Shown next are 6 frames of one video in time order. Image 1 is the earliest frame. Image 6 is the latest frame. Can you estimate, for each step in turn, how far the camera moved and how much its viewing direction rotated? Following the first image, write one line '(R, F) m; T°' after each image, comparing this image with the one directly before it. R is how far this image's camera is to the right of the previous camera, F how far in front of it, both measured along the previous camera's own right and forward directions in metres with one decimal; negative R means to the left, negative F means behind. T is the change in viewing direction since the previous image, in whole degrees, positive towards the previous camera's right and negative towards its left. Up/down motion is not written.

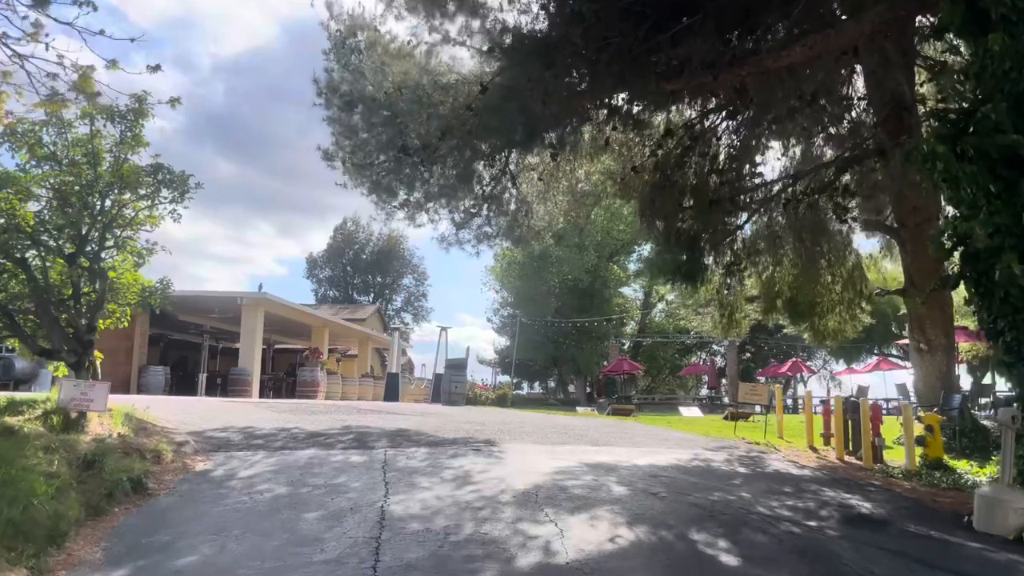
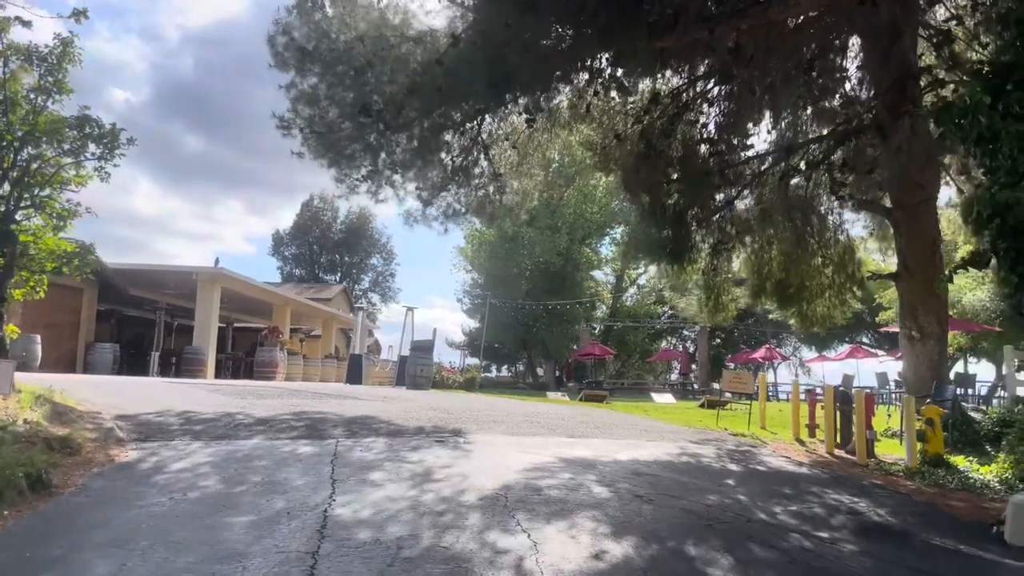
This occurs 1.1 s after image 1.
(0.0, +0.9) m; +2°
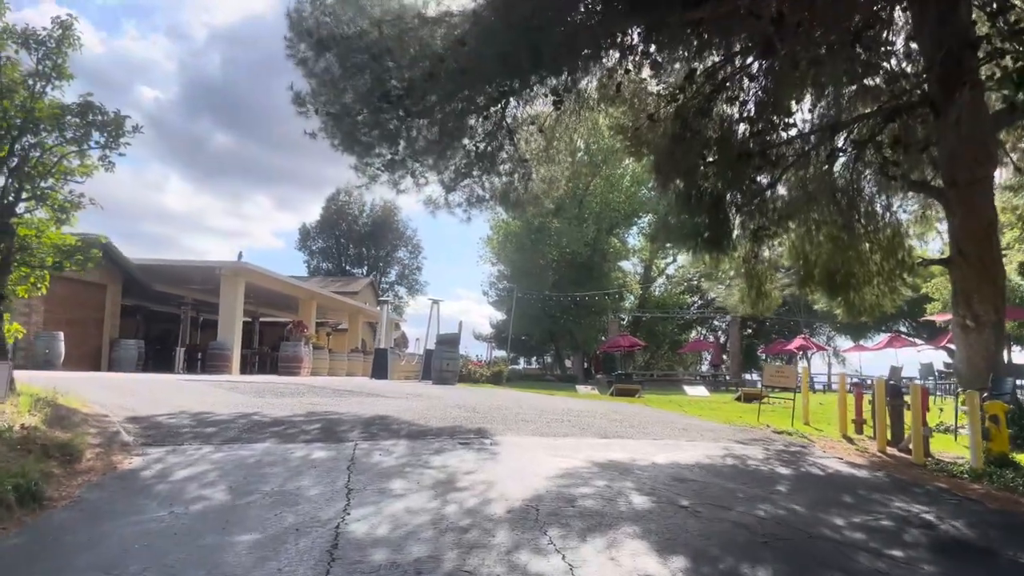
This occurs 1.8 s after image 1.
(0.0, +0.6) m; -2°
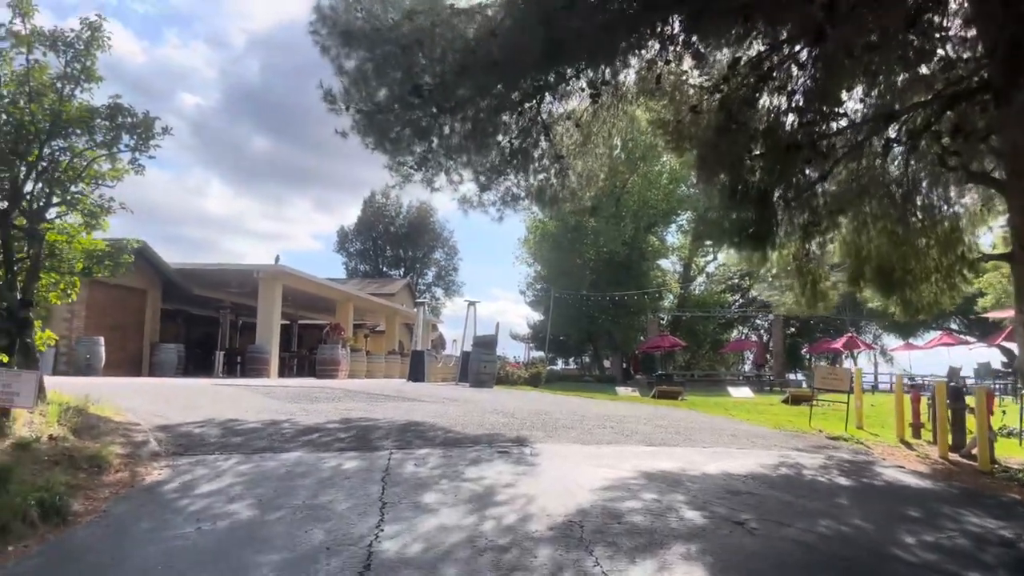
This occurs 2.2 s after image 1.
(0.0, +0.3) m; -3°
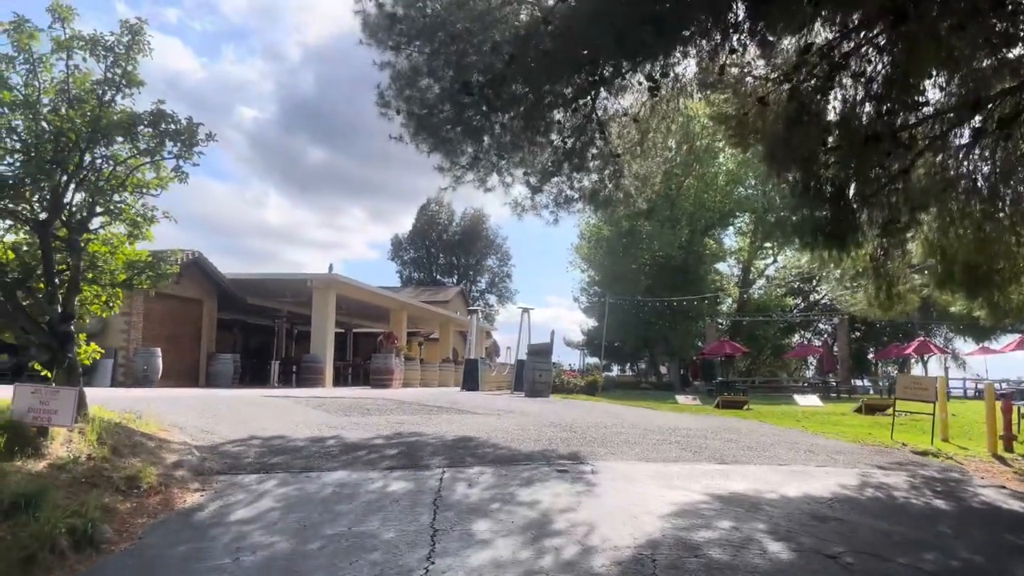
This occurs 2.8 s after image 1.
(0.0, +0.5) m; -4°
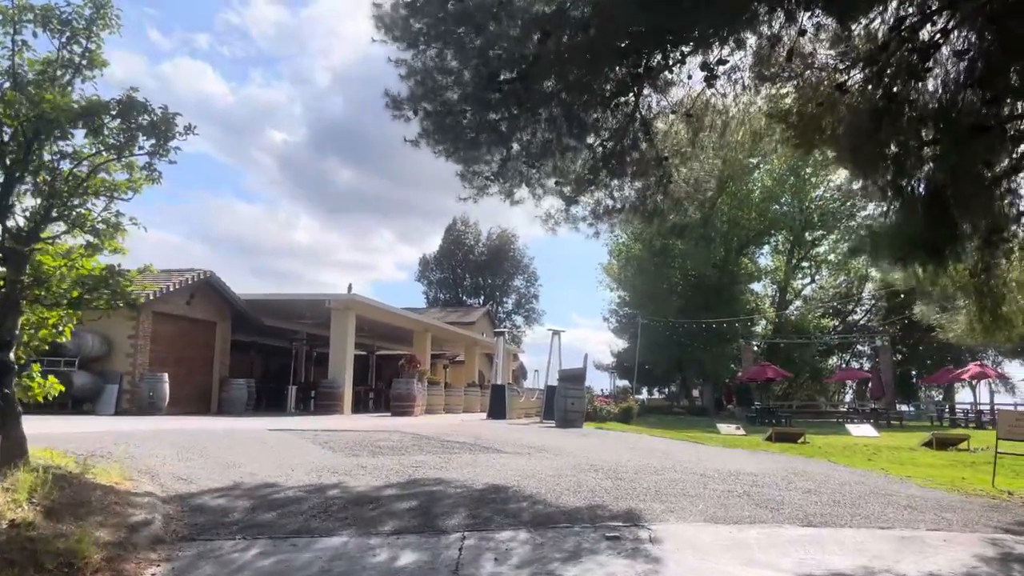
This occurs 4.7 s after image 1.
(-0.1, +1.3) m; -2°
